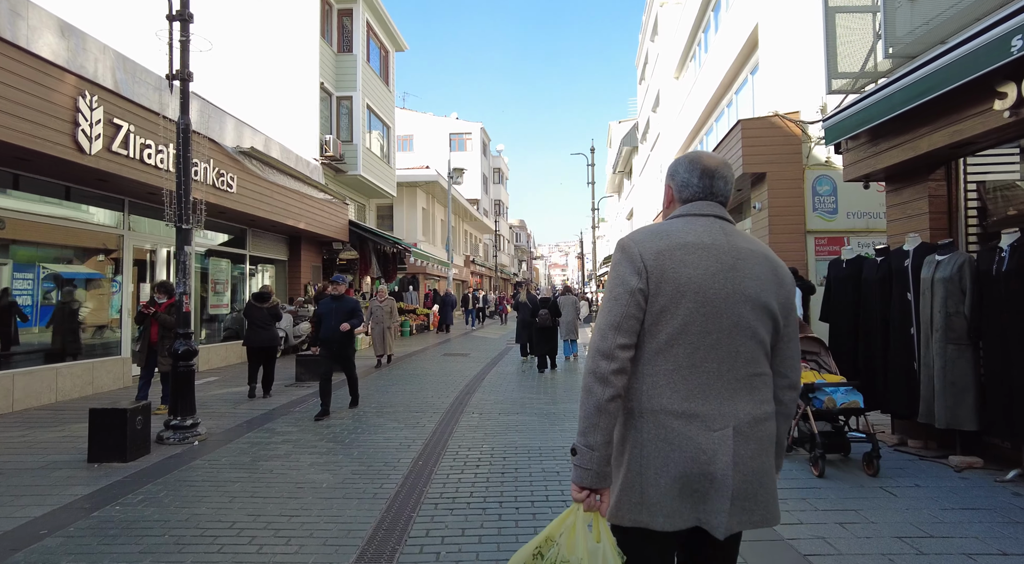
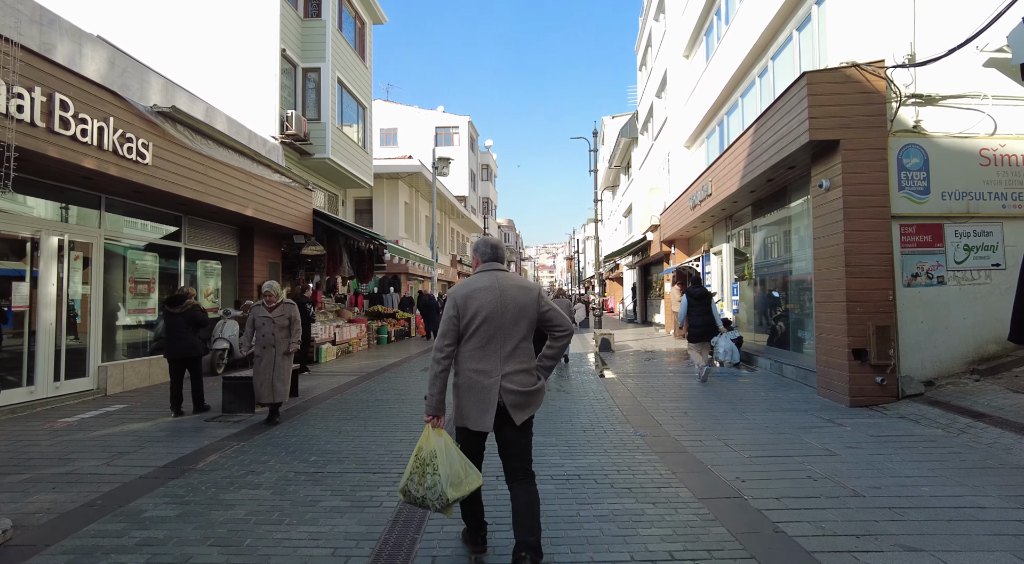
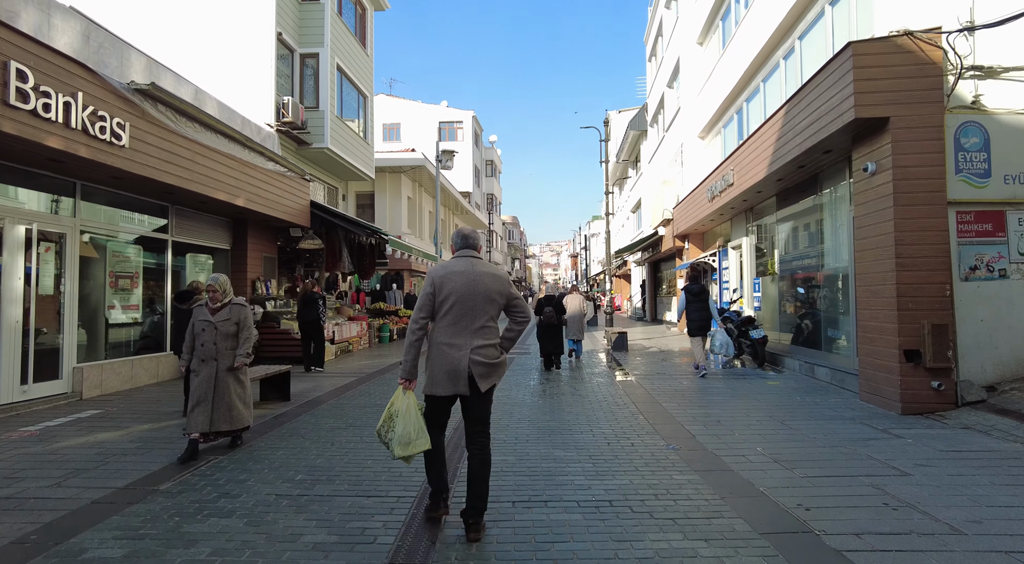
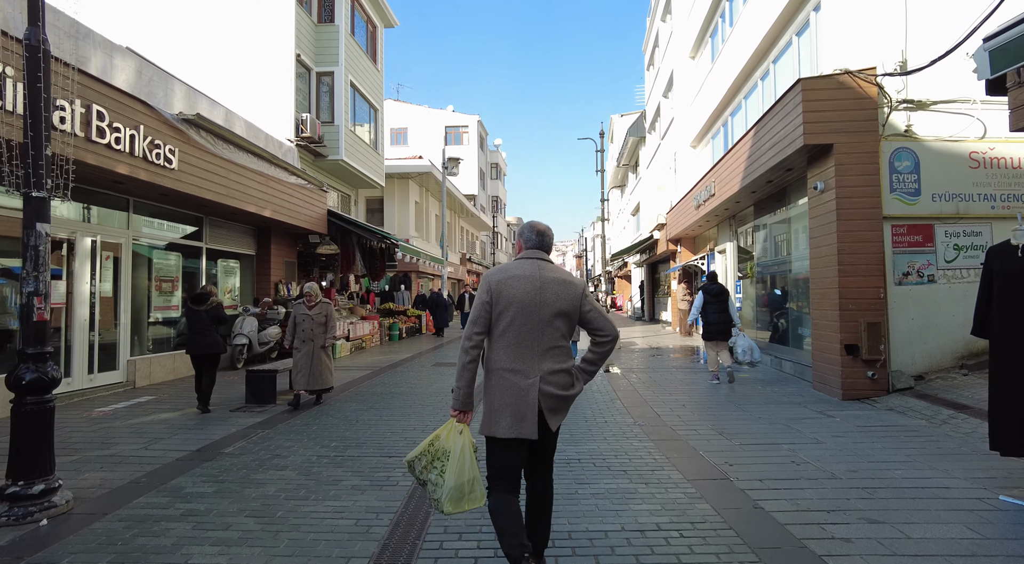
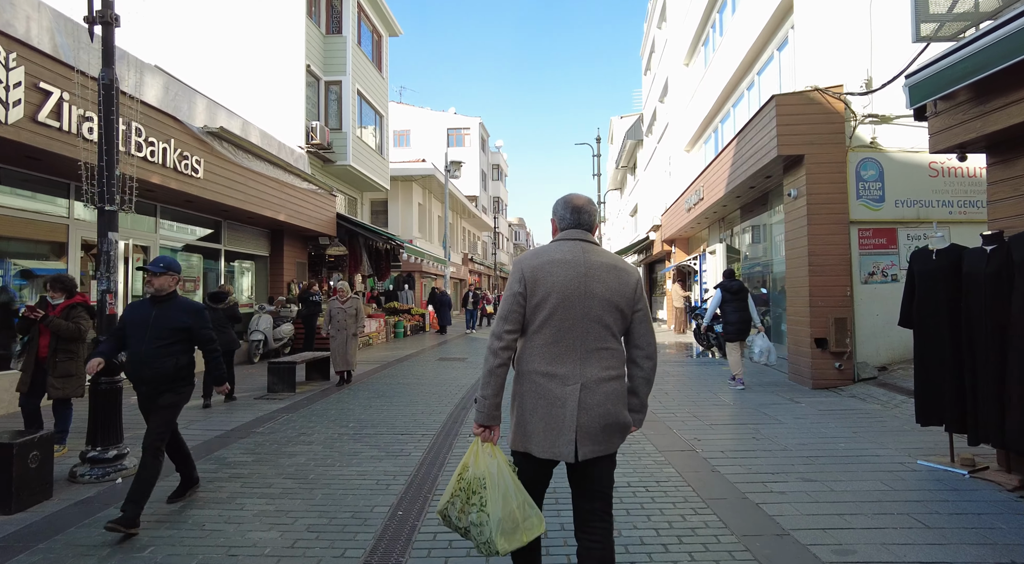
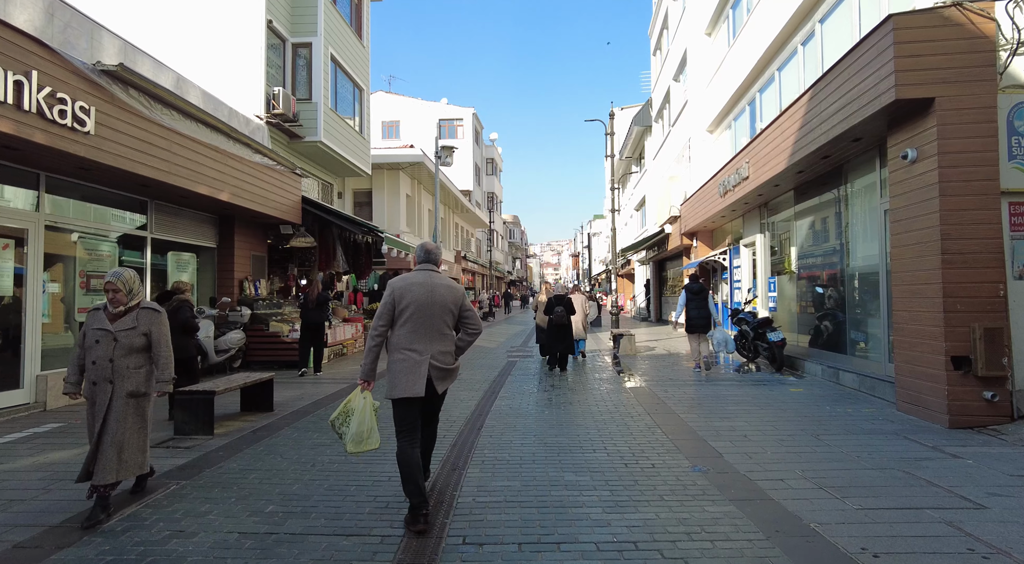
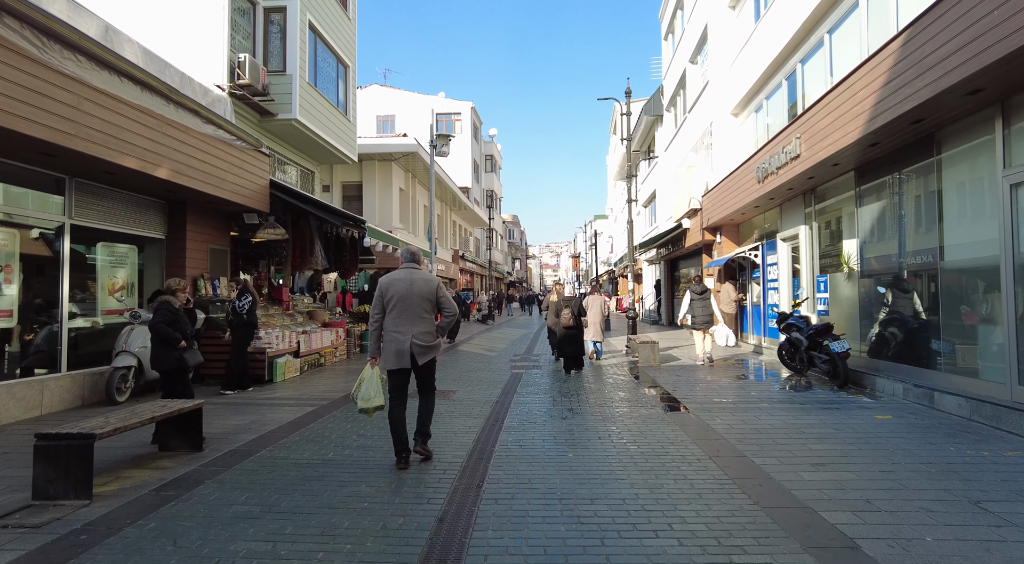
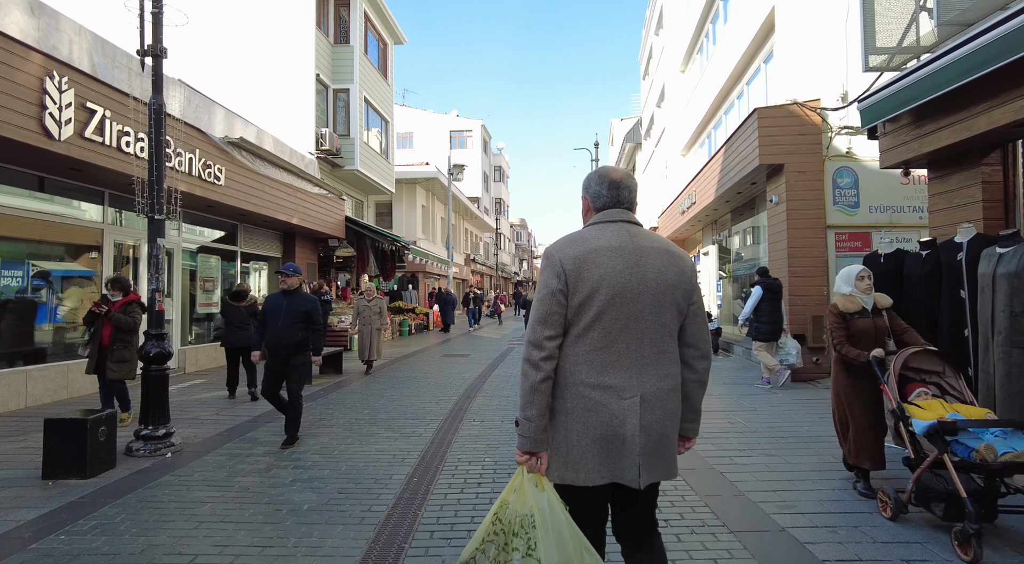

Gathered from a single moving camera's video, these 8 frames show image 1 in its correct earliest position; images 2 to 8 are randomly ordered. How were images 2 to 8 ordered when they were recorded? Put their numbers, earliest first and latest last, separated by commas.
8, 5, 4, 2, 3, 6, 7
